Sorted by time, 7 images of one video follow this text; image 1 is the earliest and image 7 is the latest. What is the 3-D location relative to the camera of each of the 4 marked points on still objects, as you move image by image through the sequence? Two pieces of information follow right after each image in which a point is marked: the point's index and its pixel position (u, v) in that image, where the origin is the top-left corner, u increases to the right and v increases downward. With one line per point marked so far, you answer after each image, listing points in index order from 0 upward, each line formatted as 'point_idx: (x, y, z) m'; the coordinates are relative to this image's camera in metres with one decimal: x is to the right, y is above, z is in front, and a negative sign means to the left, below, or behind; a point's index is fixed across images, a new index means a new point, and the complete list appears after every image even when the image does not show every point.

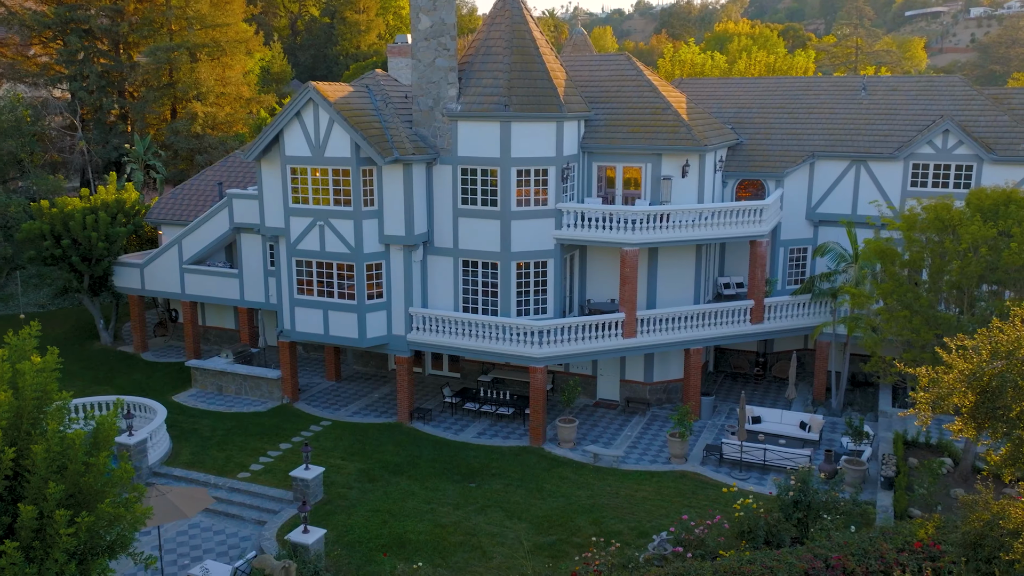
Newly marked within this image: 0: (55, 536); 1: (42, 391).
0: (-8.3, -4.5, +12.1) m
1: (-9.3, -2.0, +13.1) m
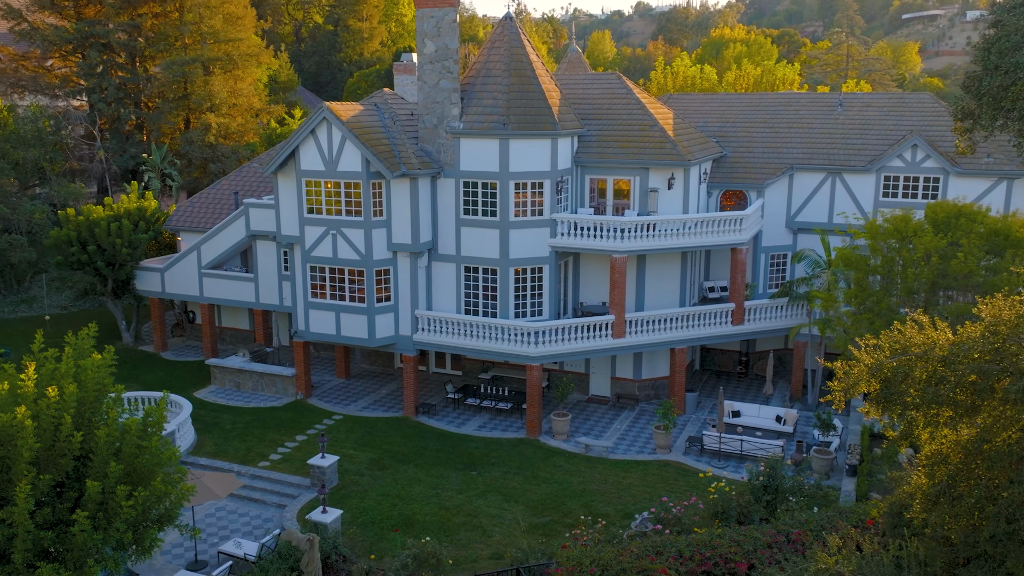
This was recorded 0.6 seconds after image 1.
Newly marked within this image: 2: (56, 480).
0: (-8.4, -4.7, +14.1) m
1: (-9.3, -2.2, +15.1) m
2: (-9.5, -4.0, +13.9) m
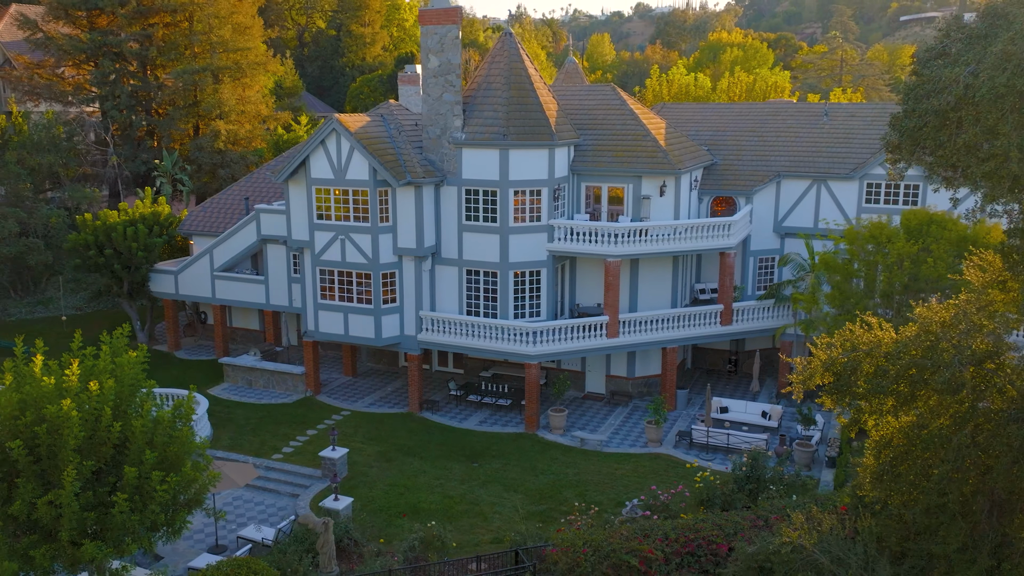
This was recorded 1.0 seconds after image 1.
0: (-8.4, -4.7, +15.5) m
1: (-9.4, -2.3, +16.5) m
2: (-9.6, -4.1, +15.3) m
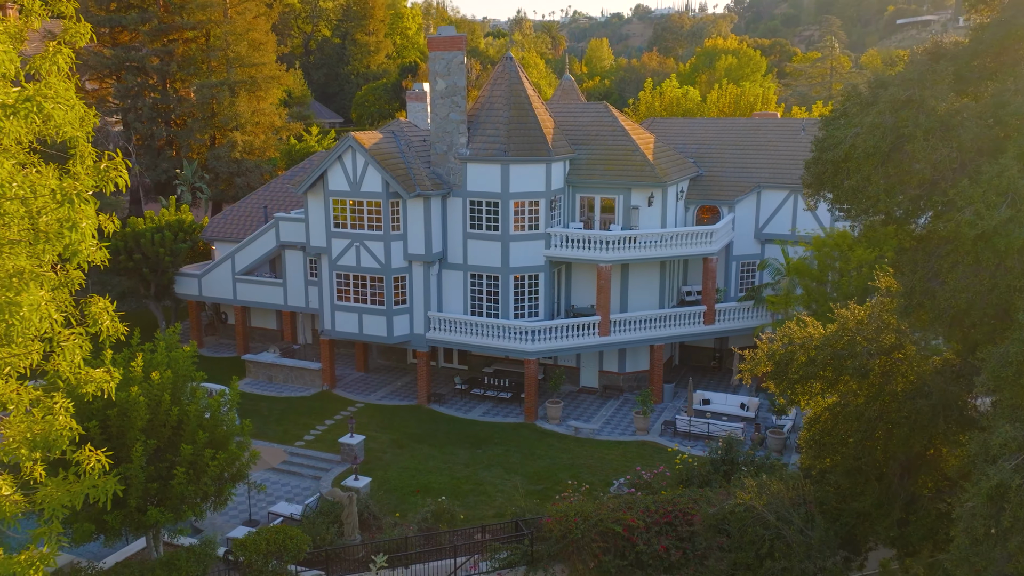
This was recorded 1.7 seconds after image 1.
0: (-8.4, -4.9, +18.1) m
1: (-9.3, -2.4, +19.1) m
2: (-9.5, -4.2, +17.9) m
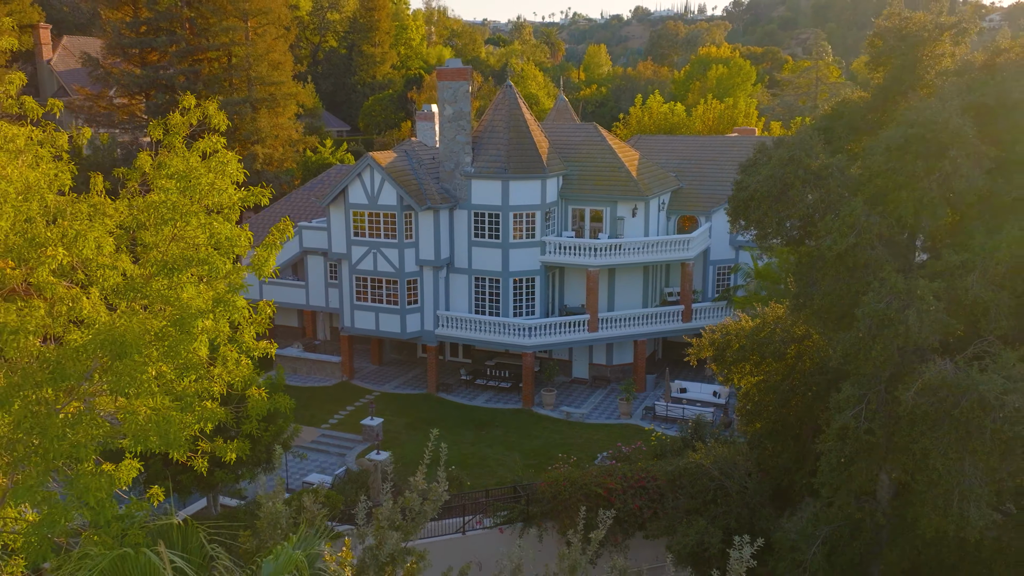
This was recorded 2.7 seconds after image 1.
0: (-8.4, -4.9, +22.1) m
1: (-9.4, -2.5, +23.1) m
2: (-9.6, -4.3, +21.9) m
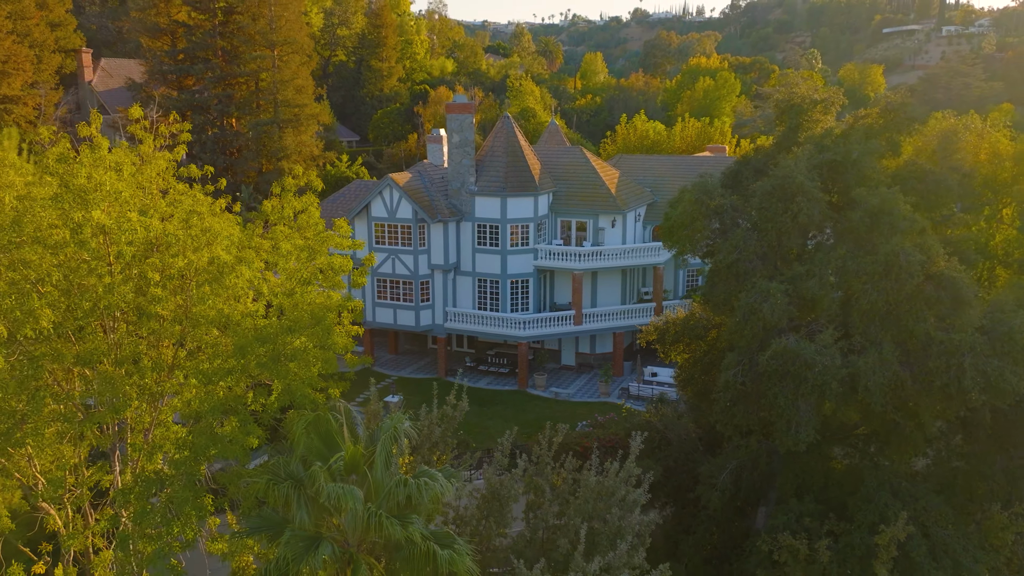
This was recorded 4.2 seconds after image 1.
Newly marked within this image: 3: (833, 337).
0: (-8.6, -5.0, +28.4) m
1: (-9.5, -2.5, +29.4) m
2: (-9.7, -4.3, +28.2) m
3: (+8.9, -1.3, +18.3) m
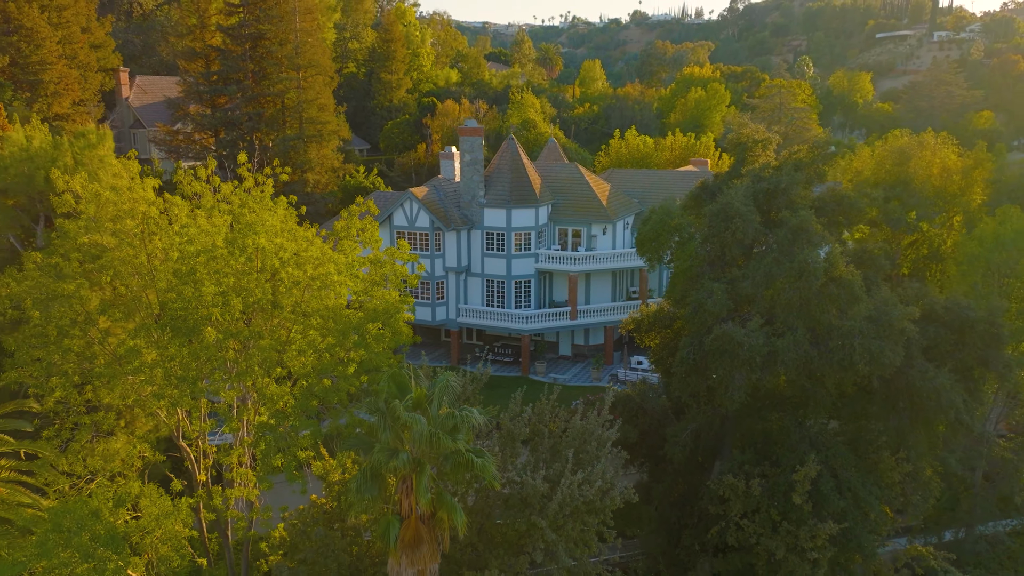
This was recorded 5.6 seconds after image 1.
0: (-8.3, -4.9, +34.4) m
1: (-9.3, -2.4, +35.5) m
2: (-9.5, -4.3, +34.2) m
3: (+9.2, -1.3, +24.4) m
